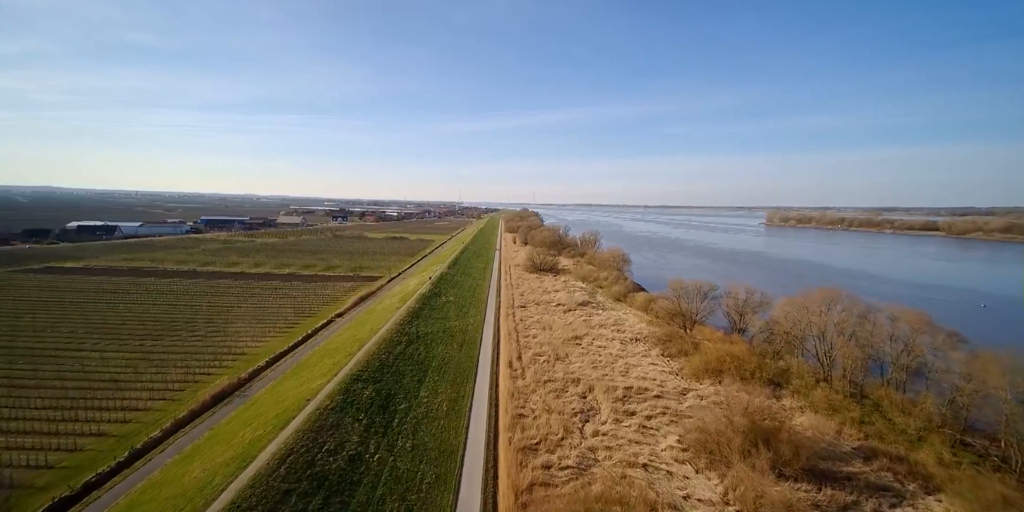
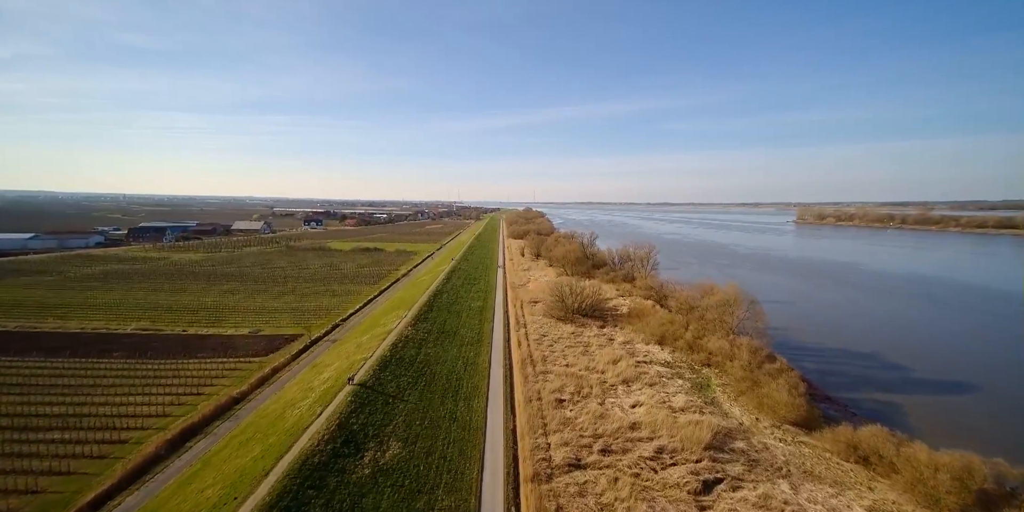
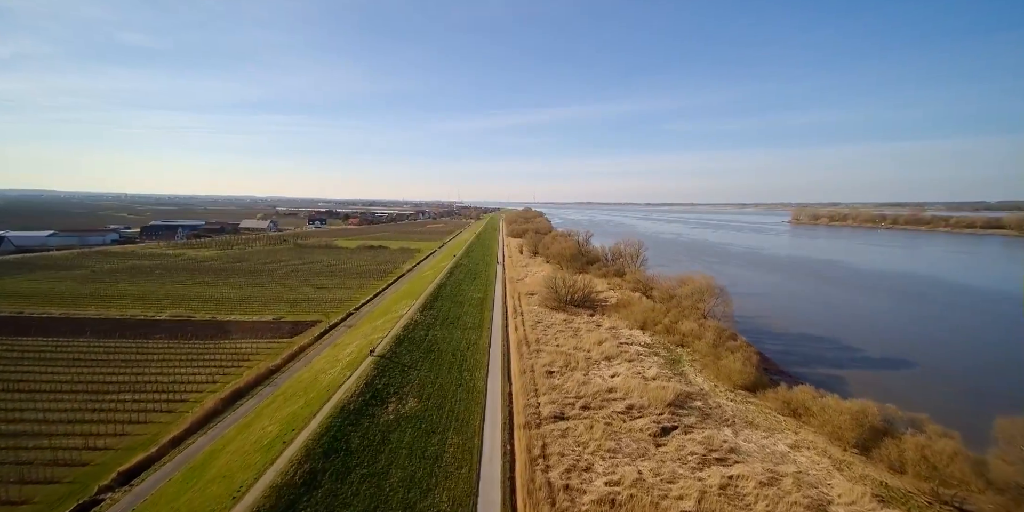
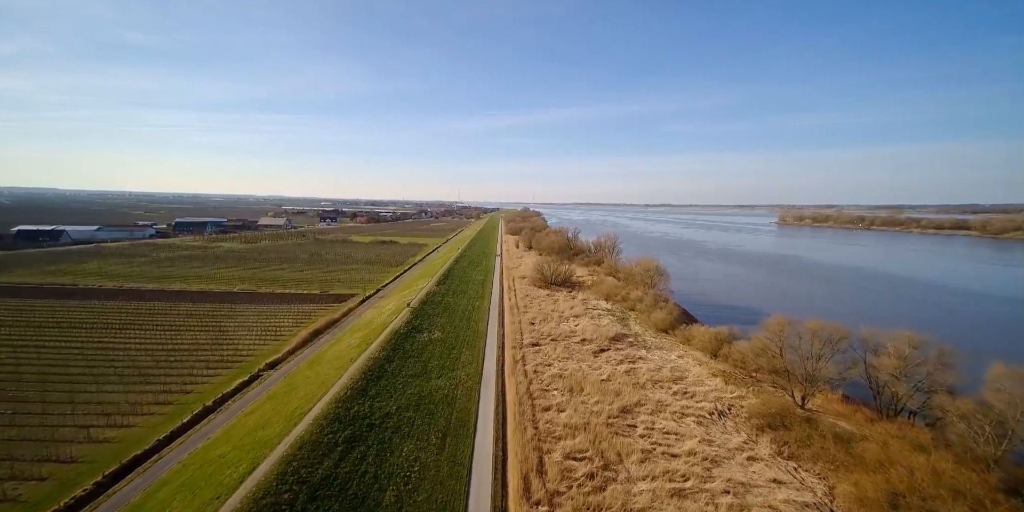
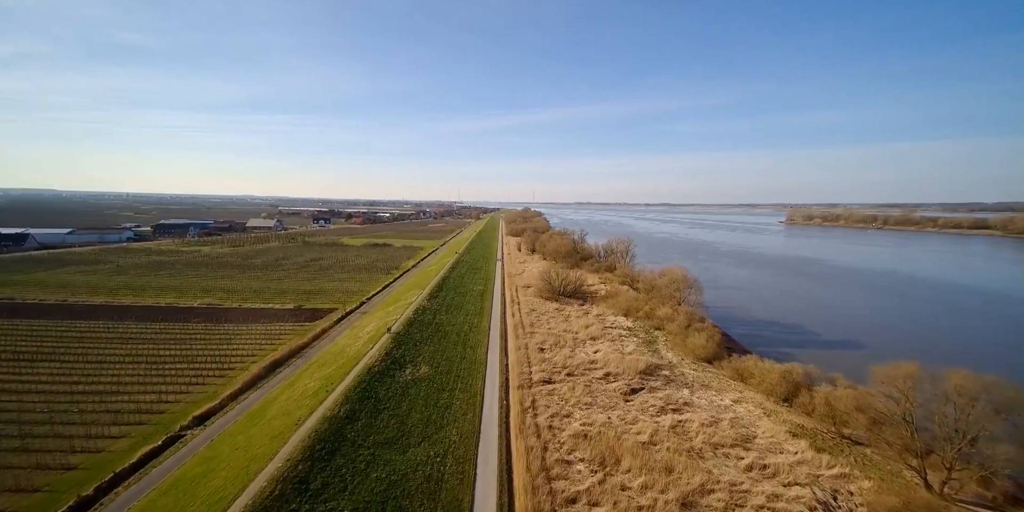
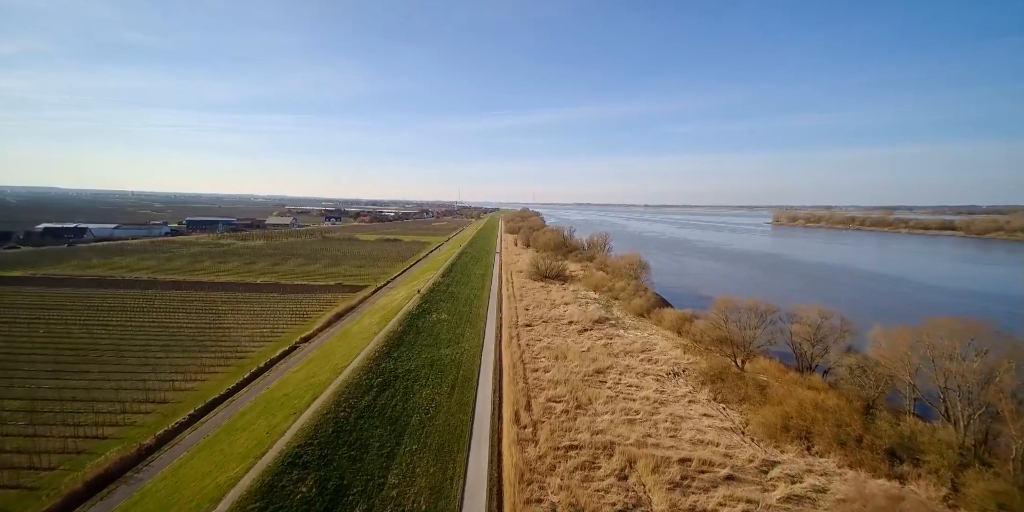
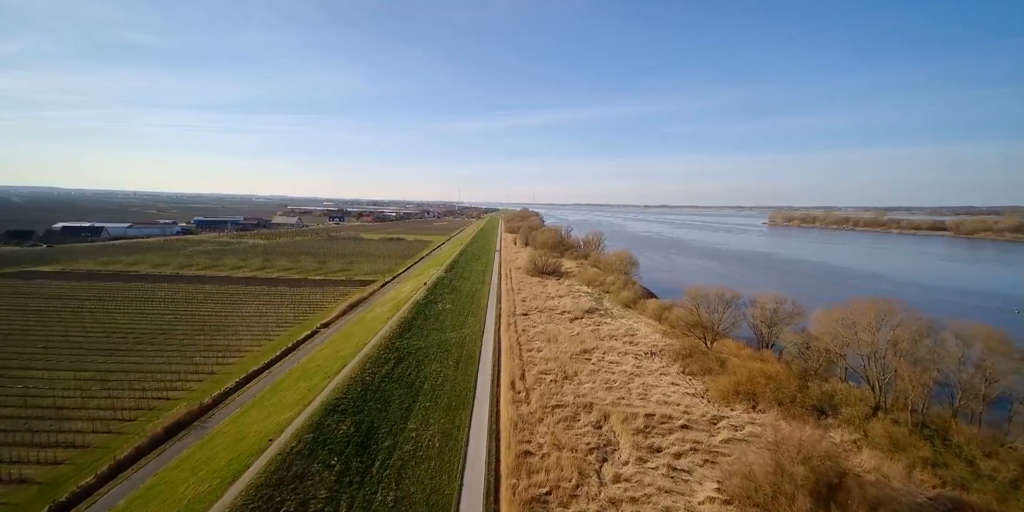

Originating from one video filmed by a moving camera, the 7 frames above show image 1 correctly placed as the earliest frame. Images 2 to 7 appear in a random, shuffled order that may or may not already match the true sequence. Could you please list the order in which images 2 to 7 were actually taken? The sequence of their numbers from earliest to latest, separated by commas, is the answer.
7, 6, 4, 5, 3, 2
